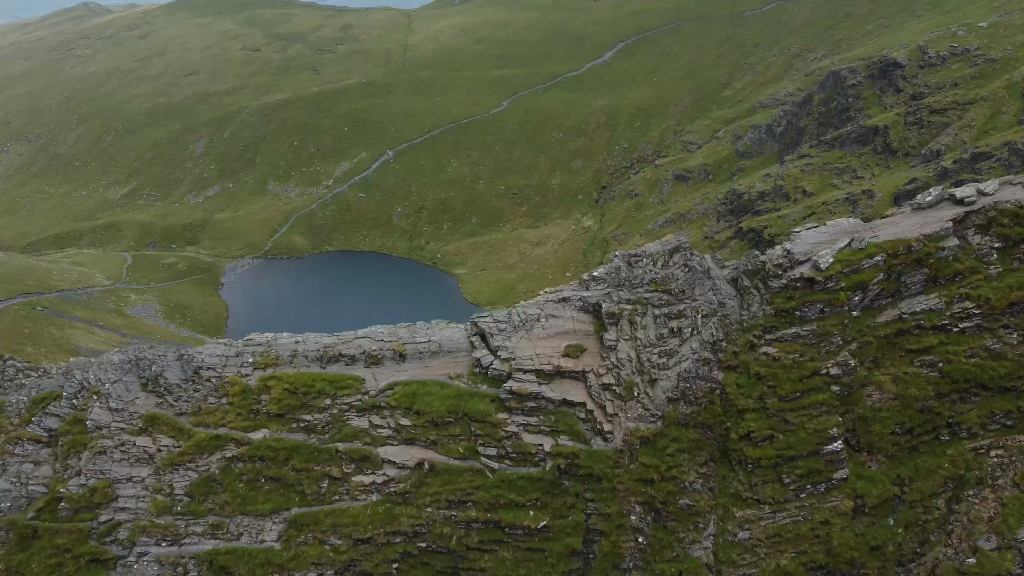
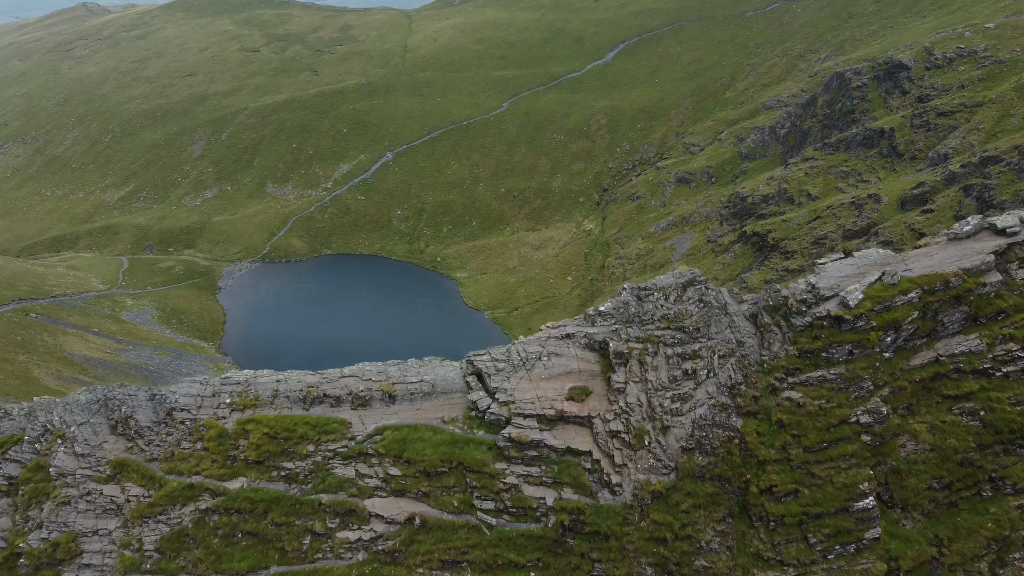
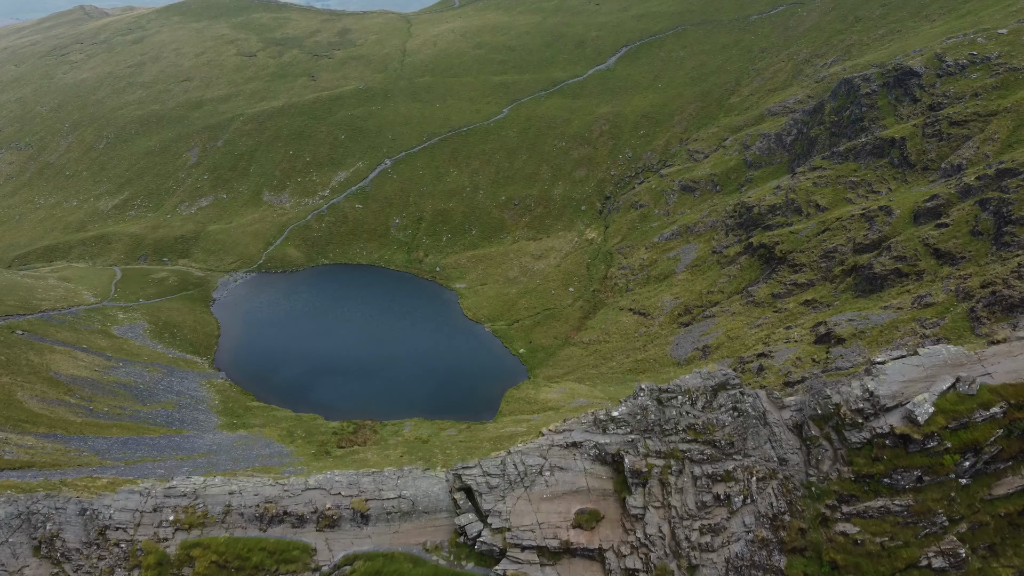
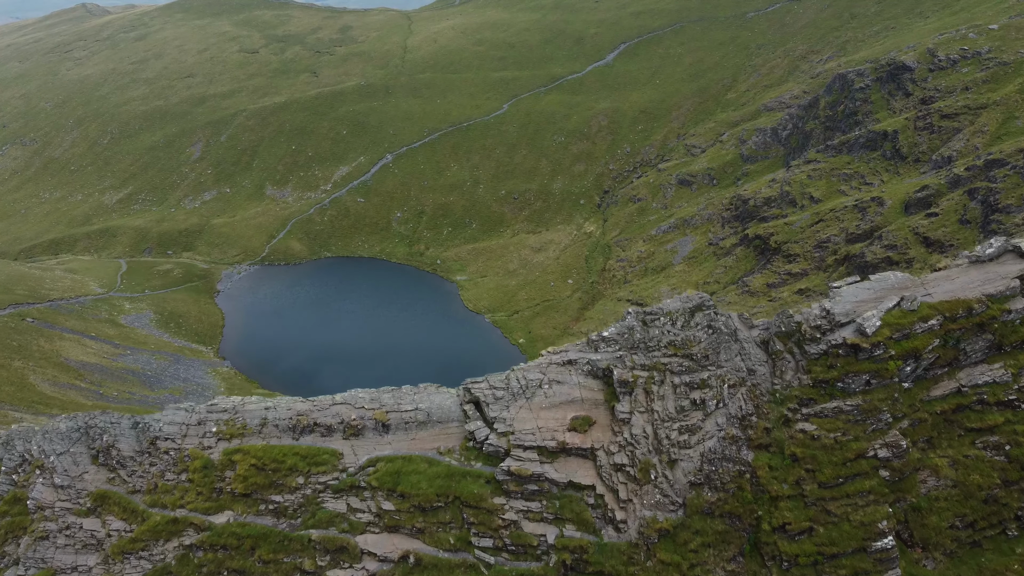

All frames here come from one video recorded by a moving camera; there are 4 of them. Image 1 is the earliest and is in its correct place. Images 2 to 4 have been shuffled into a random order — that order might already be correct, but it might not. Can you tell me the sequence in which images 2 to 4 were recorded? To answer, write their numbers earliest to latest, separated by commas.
2, 4, 3
